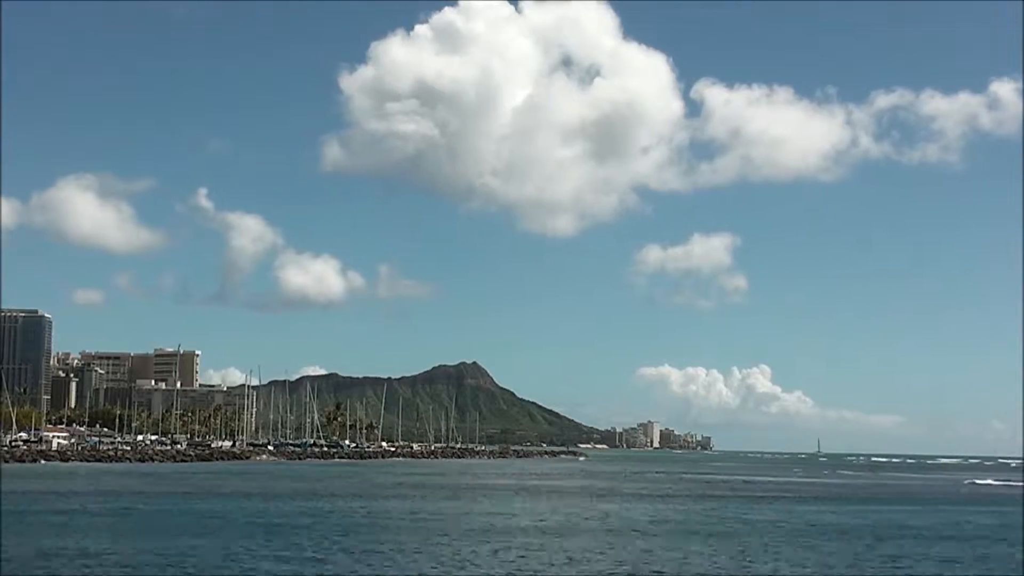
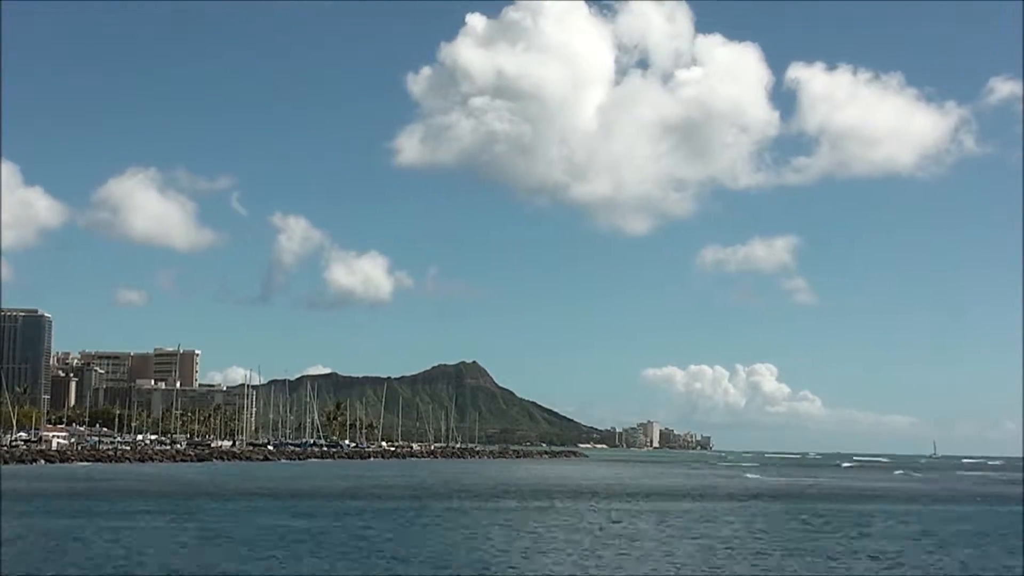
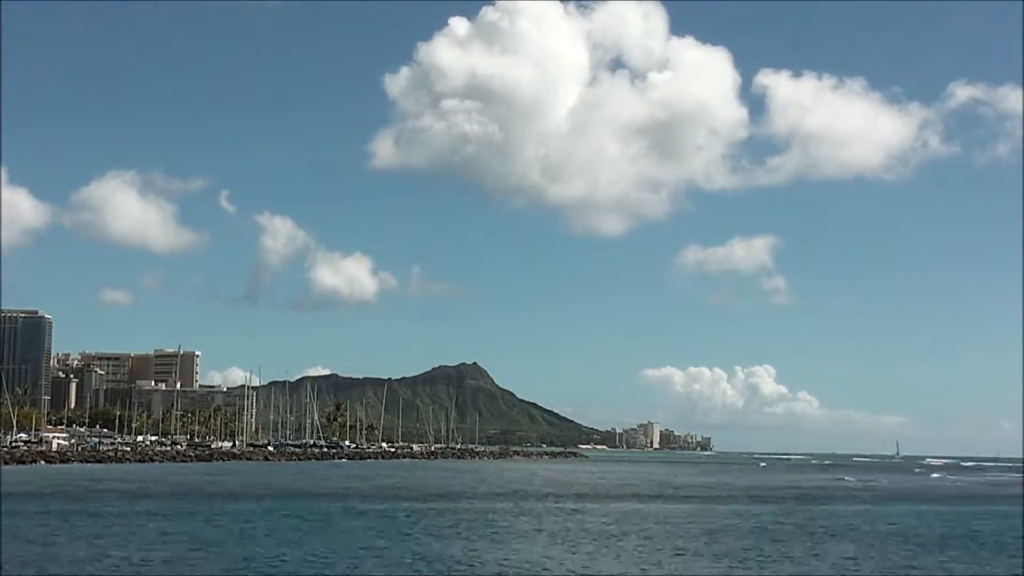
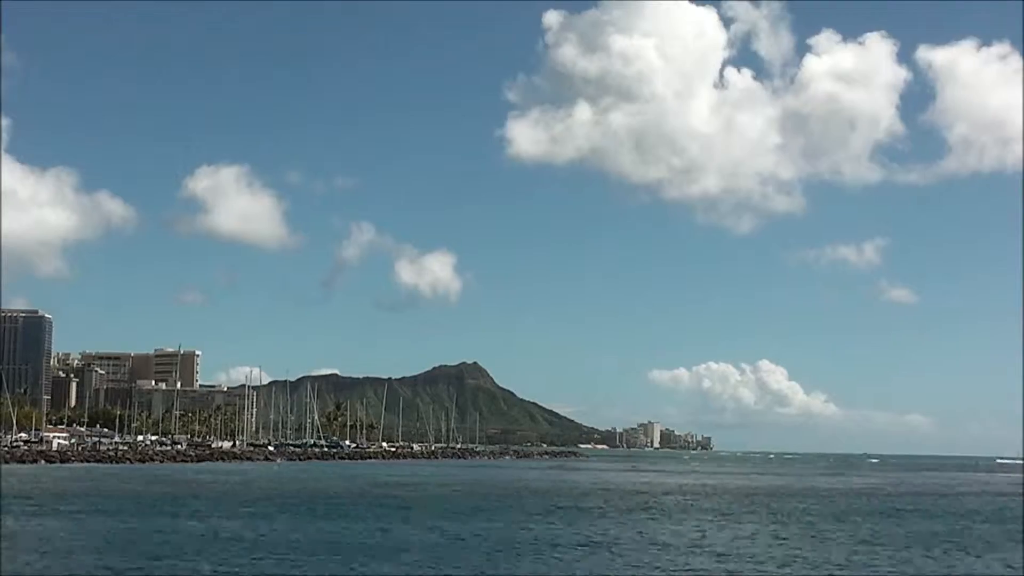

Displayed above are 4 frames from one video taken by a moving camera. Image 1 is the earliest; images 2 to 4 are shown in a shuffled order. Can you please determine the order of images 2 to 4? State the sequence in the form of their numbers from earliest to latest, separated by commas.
3, 2, 4
